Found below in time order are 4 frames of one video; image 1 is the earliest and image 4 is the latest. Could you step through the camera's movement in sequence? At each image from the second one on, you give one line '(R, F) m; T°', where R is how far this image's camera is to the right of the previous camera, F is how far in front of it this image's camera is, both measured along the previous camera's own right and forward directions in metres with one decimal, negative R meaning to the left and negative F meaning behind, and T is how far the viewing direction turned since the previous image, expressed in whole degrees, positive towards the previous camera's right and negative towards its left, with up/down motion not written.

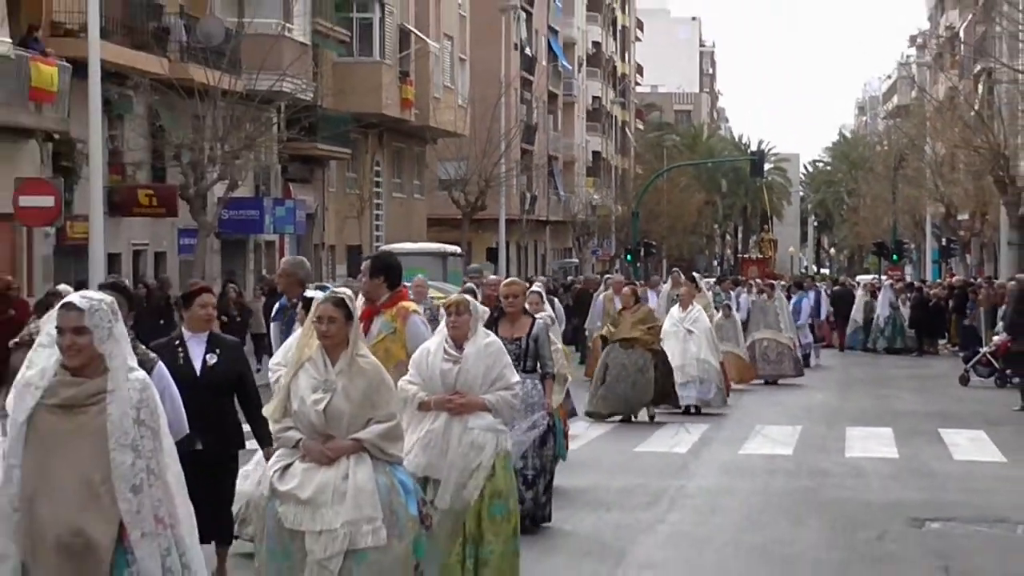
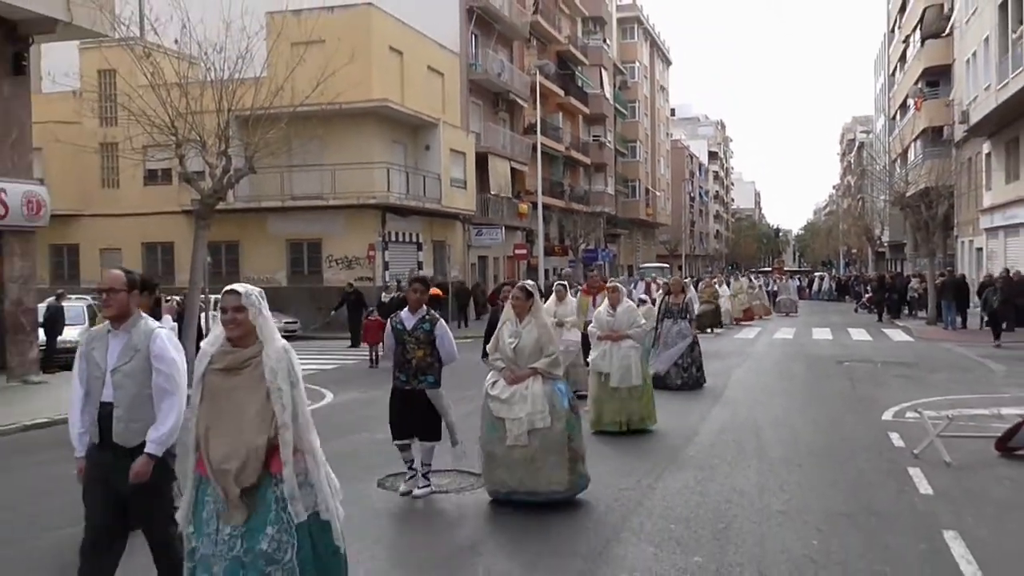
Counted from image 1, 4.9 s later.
(-1.9, -11.6) m; -4°
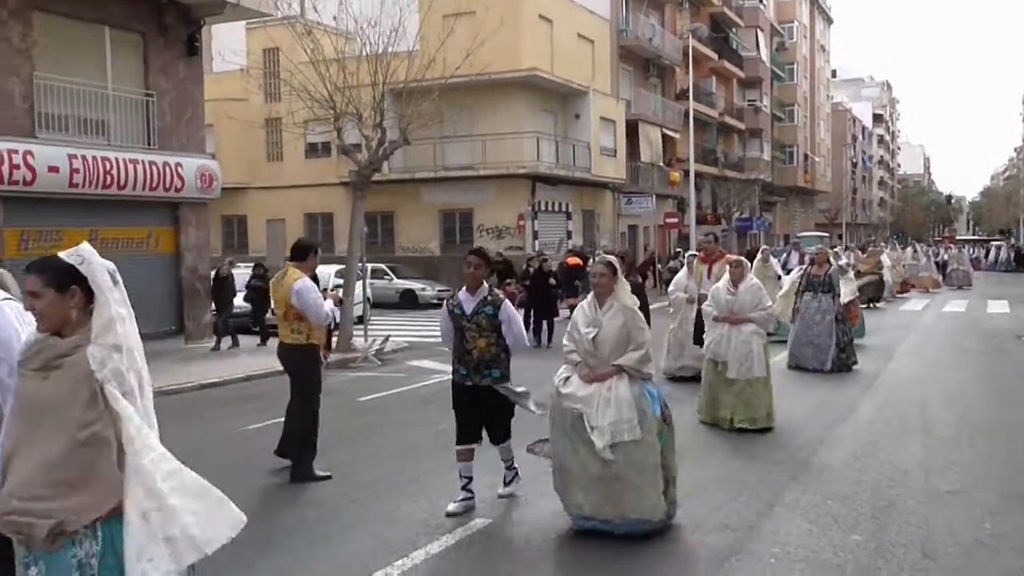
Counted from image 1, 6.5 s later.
(+0.2, +0.1) m; -9°
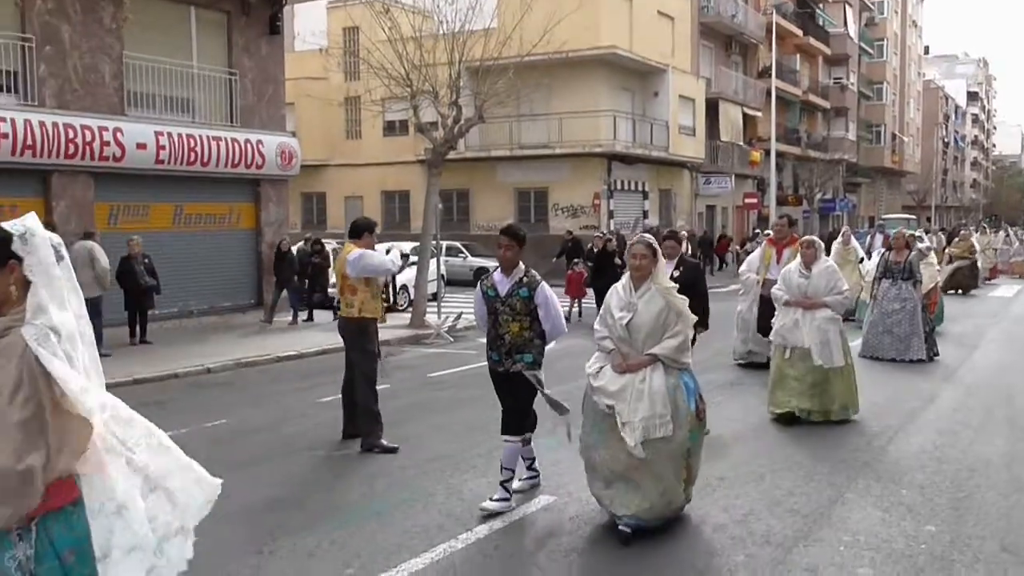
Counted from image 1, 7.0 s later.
(+0.2, +0.1) m; -5°
